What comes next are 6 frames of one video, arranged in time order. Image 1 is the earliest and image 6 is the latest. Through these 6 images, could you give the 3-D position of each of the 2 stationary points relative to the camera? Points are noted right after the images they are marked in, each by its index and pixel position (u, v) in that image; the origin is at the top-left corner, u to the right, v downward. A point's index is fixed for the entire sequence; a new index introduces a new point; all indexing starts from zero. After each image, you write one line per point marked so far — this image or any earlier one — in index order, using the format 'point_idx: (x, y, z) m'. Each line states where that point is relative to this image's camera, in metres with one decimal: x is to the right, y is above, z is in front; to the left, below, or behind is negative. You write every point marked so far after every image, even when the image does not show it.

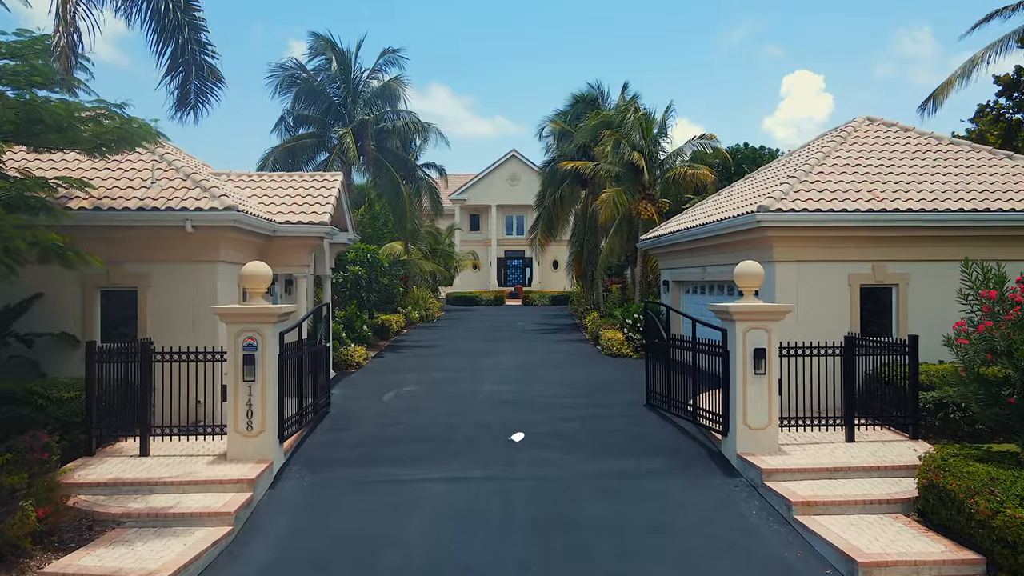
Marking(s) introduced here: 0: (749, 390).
0: (+3.2, -1.4, +9.7) m
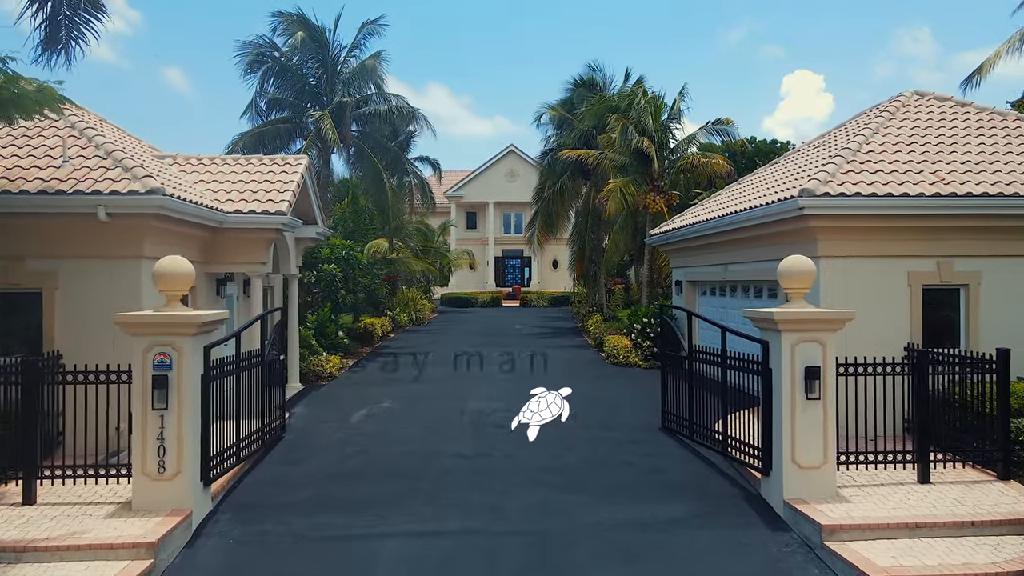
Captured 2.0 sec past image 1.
0: (+3.1, -1.4, +7.7) m
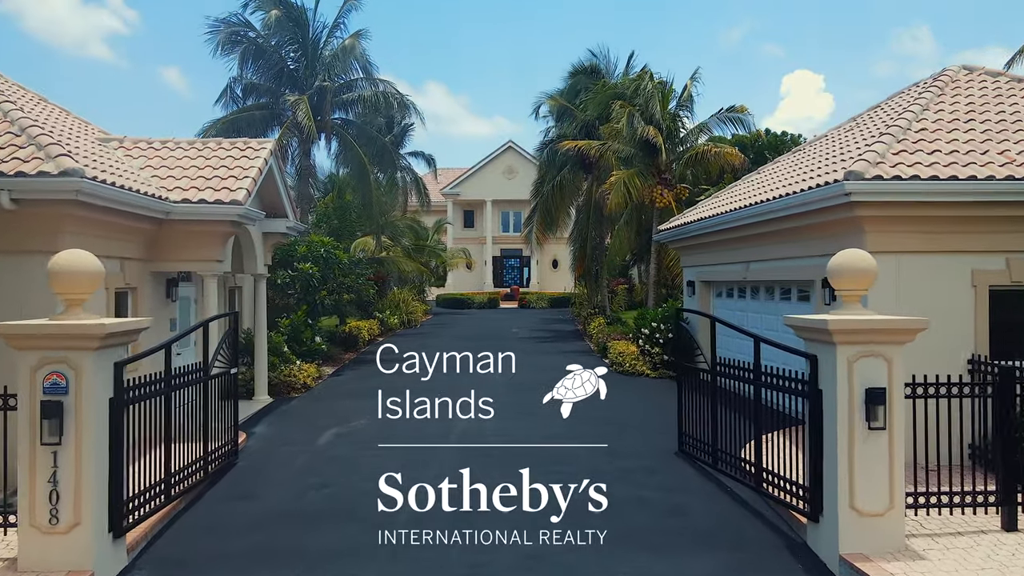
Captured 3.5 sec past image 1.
0: (+3.0, -1.4, +6.1) m
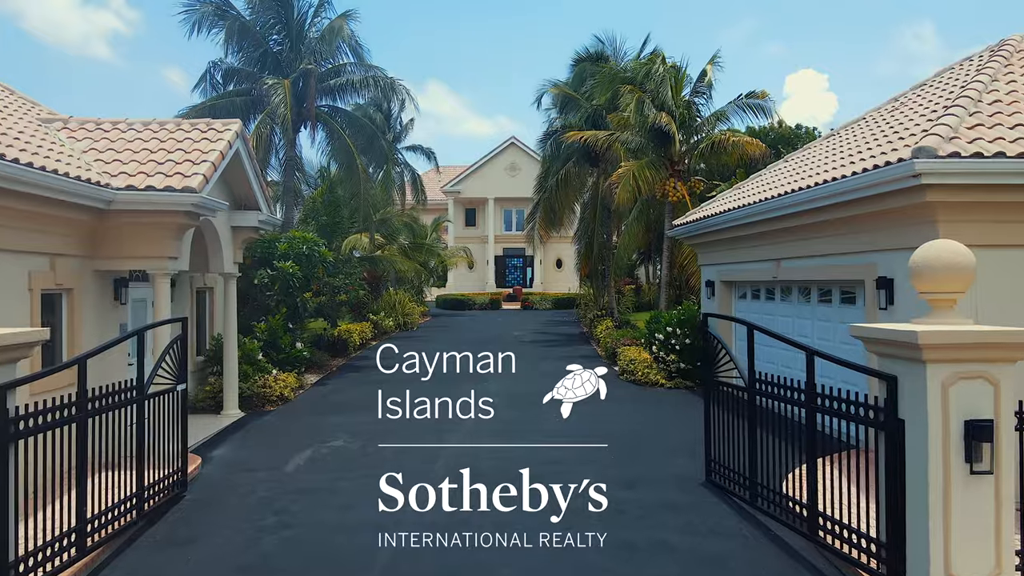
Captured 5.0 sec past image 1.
0: (+2.9, -1.4, +4.7) m
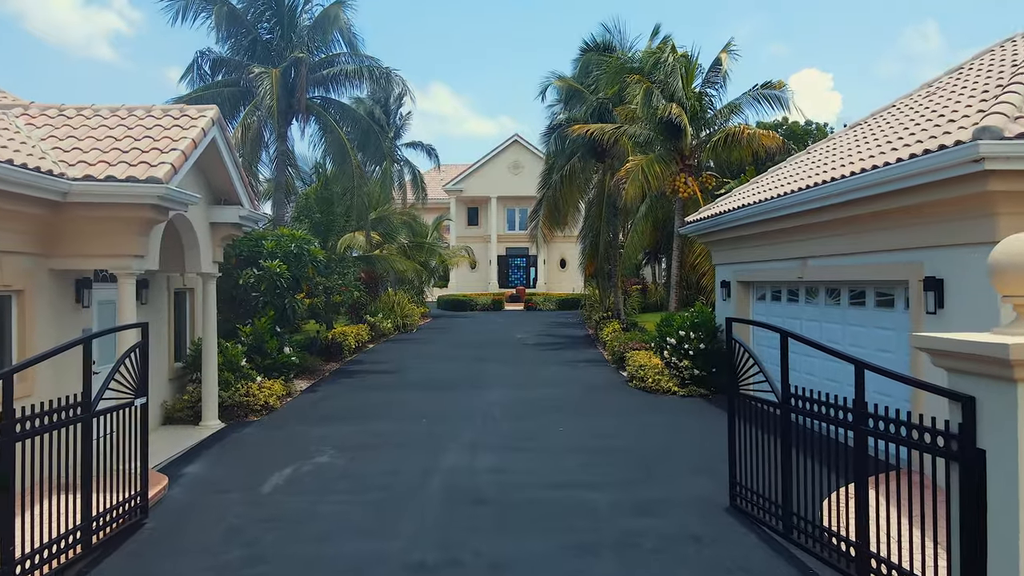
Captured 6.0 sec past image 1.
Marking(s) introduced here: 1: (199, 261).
0: (+2.9, -1.4, +3.9) m
1: (-4.3, +0.4, +9.9) m
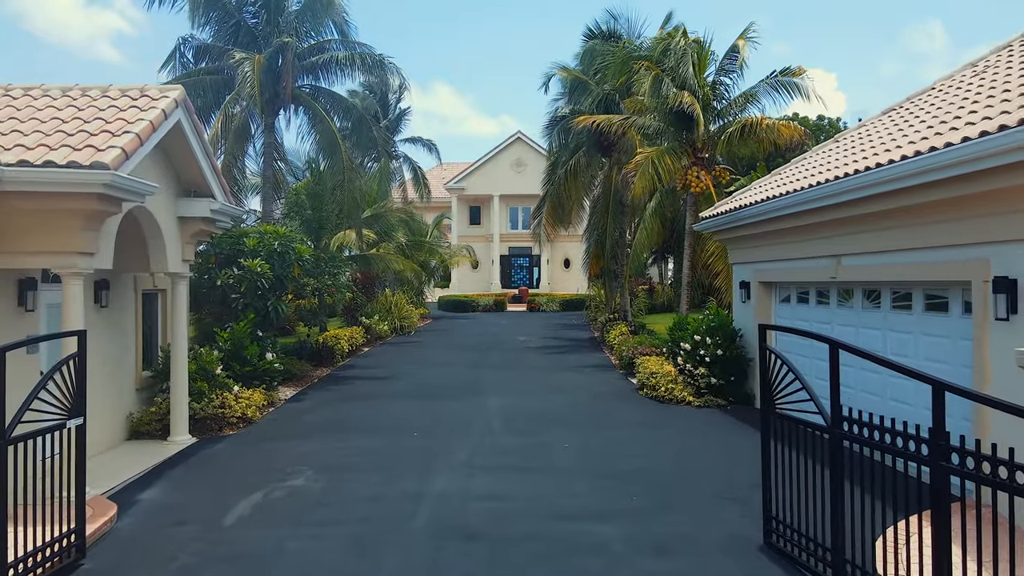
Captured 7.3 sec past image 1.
0: (+2.9, -1.4, +2.8) m
1: (-4.3, +0.4, +8.9) m
